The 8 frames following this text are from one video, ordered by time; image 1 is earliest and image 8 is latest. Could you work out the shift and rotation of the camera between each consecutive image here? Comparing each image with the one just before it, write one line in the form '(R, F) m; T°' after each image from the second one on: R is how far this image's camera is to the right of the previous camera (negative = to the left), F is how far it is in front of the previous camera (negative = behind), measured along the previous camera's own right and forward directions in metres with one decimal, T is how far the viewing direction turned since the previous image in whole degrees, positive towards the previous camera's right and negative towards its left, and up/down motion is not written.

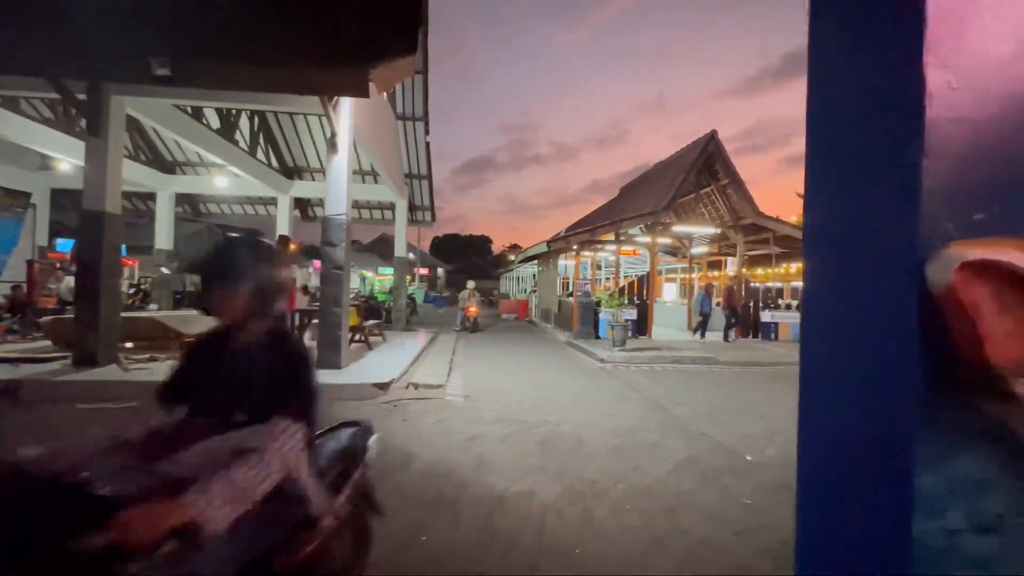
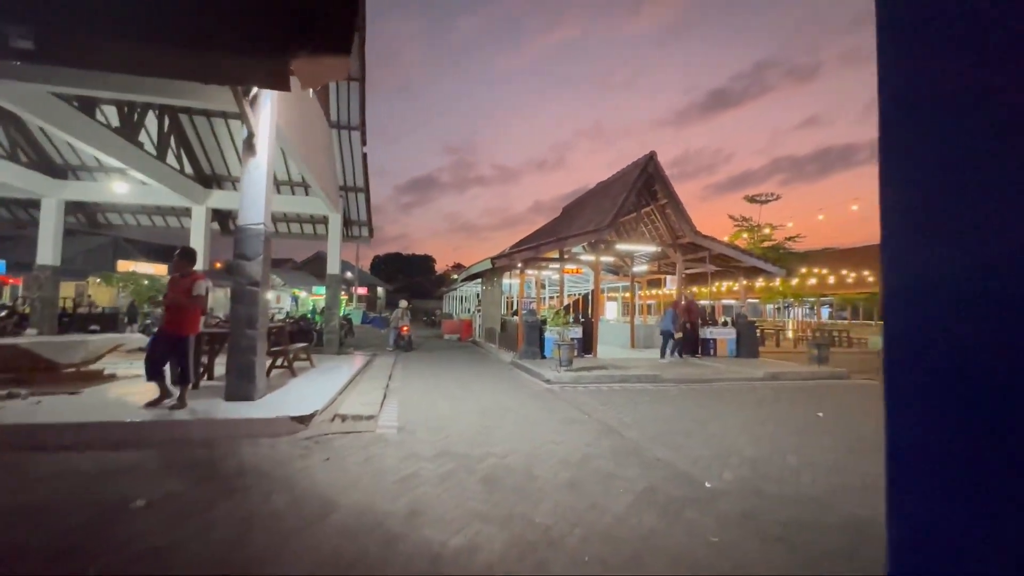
(0.0, +0.6) m; +7°
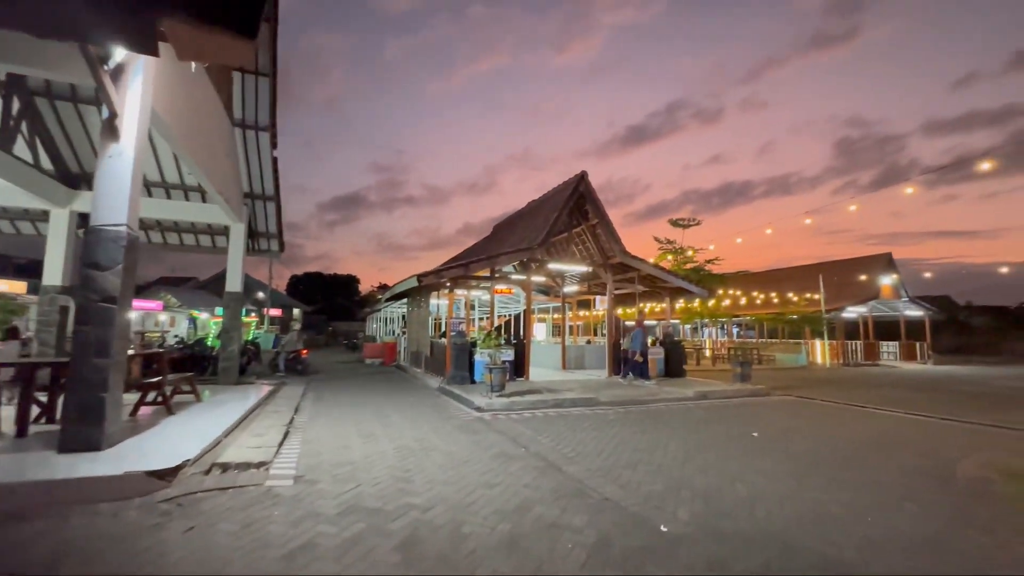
(0.0, +0.8) m; +9°
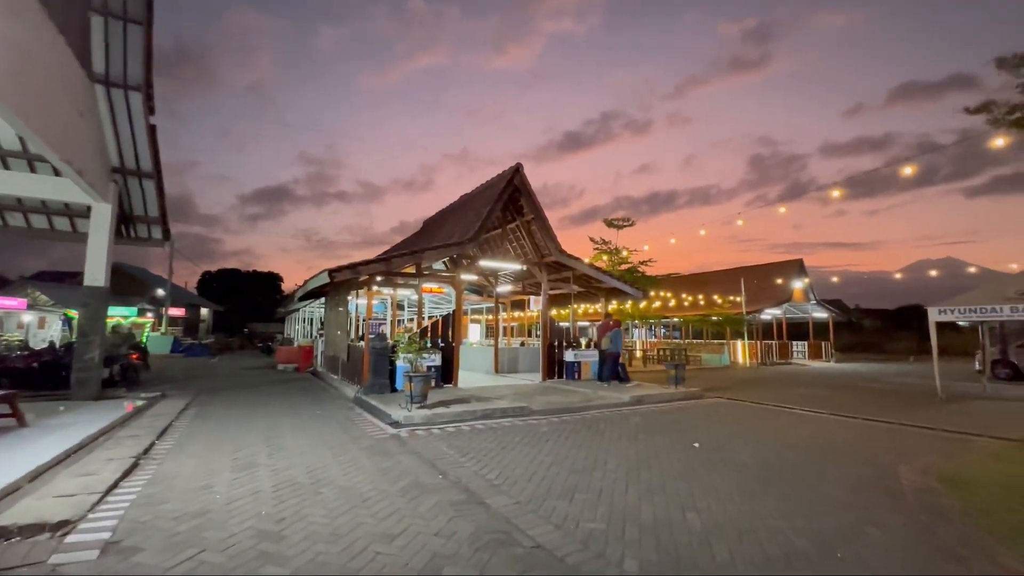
(+0.2, +1.1) m; +8°
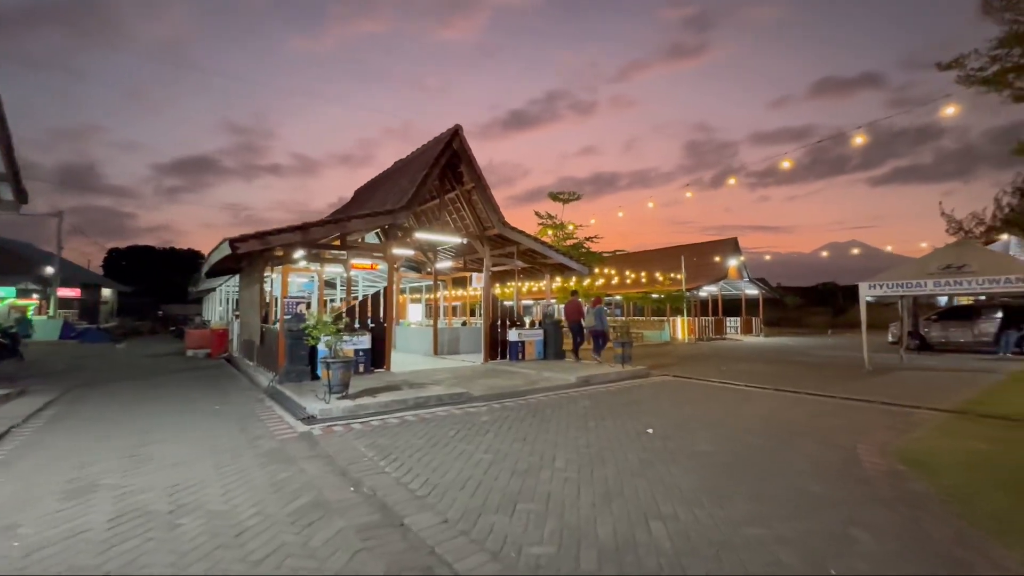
(+0.2, +1.1) m; +7°
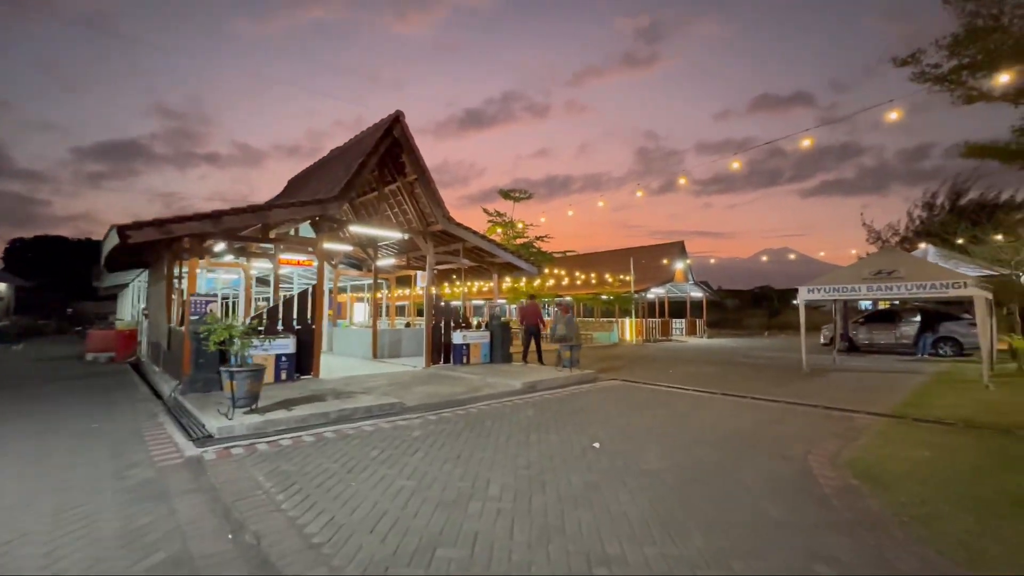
(+0.3, +0.8) m; +6°
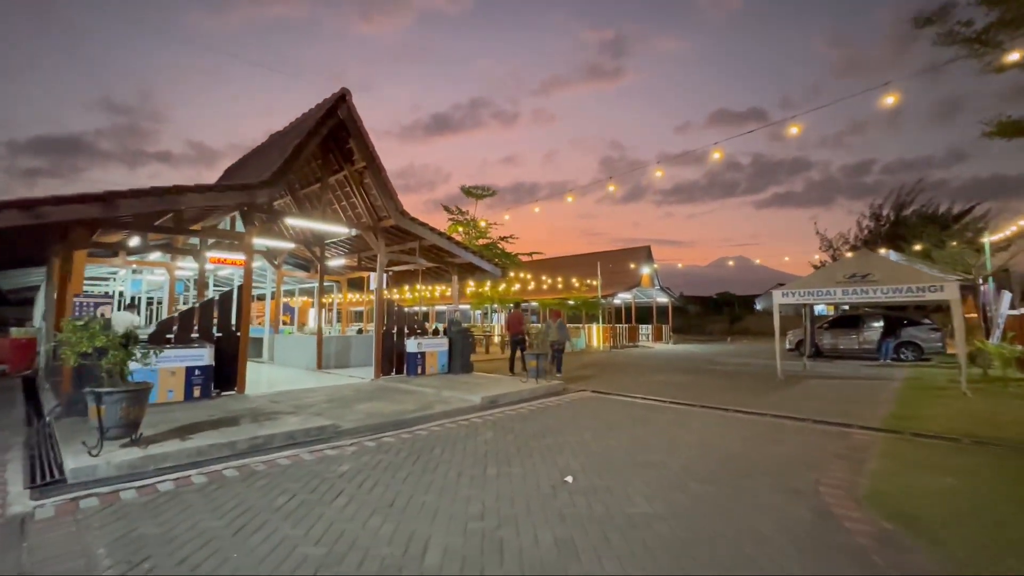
(+0.2, +1.3) m; +4°
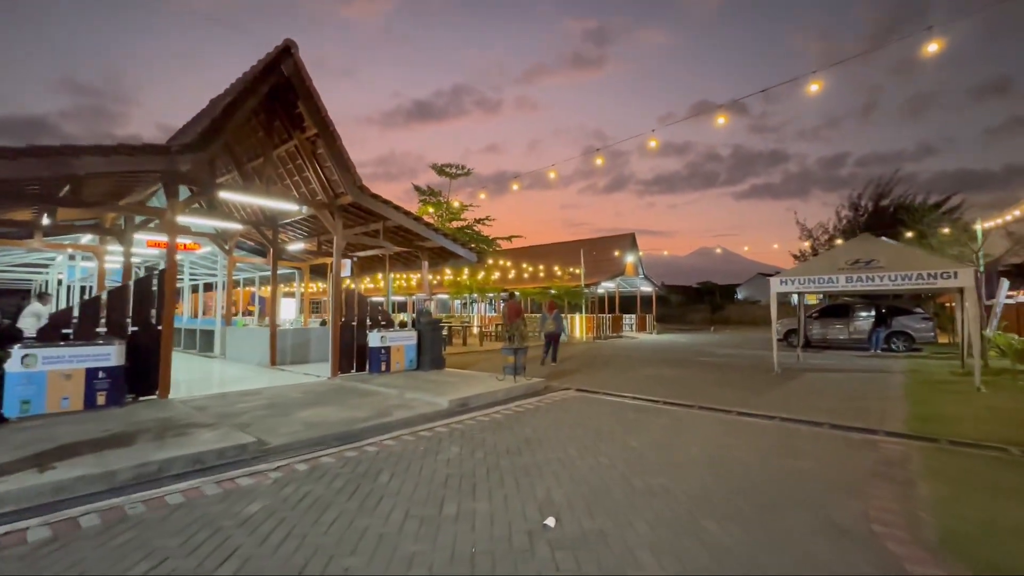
(+0.2, +1.4) m; +2°
